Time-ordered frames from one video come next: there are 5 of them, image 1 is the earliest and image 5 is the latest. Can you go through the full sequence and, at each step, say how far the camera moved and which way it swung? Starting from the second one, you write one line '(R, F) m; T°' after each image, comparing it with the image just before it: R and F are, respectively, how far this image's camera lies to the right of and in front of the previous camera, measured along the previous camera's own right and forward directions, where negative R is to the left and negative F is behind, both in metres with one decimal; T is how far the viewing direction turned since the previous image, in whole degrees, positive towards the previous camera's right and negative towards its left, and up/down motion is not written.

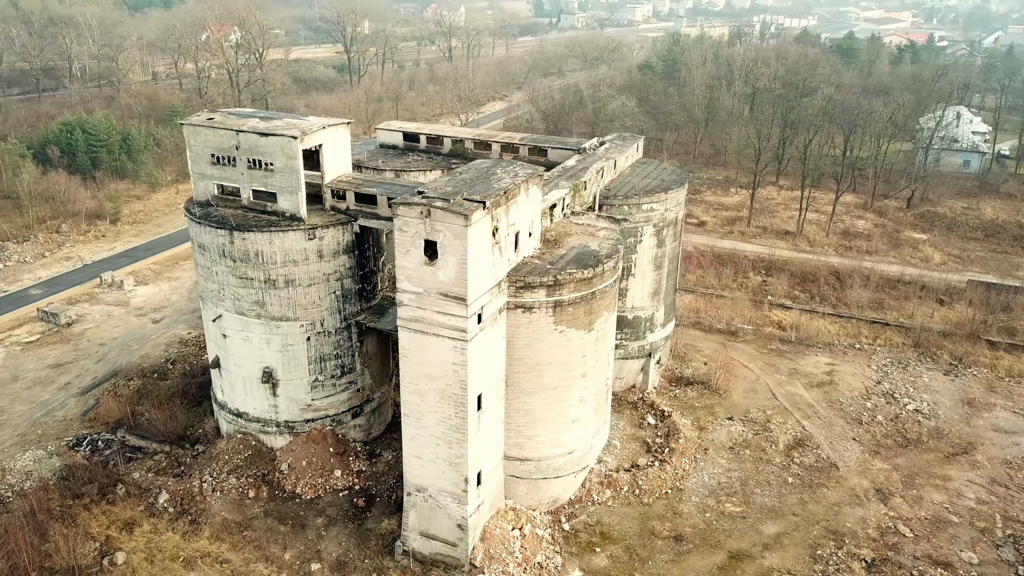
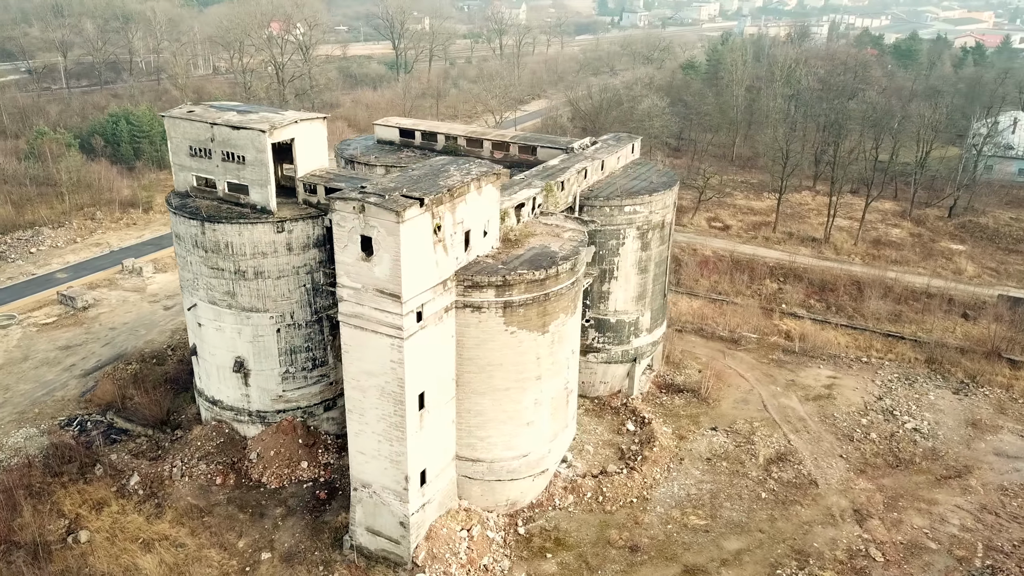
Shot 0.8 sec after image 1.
(+2.2, +0.3) m; -5°
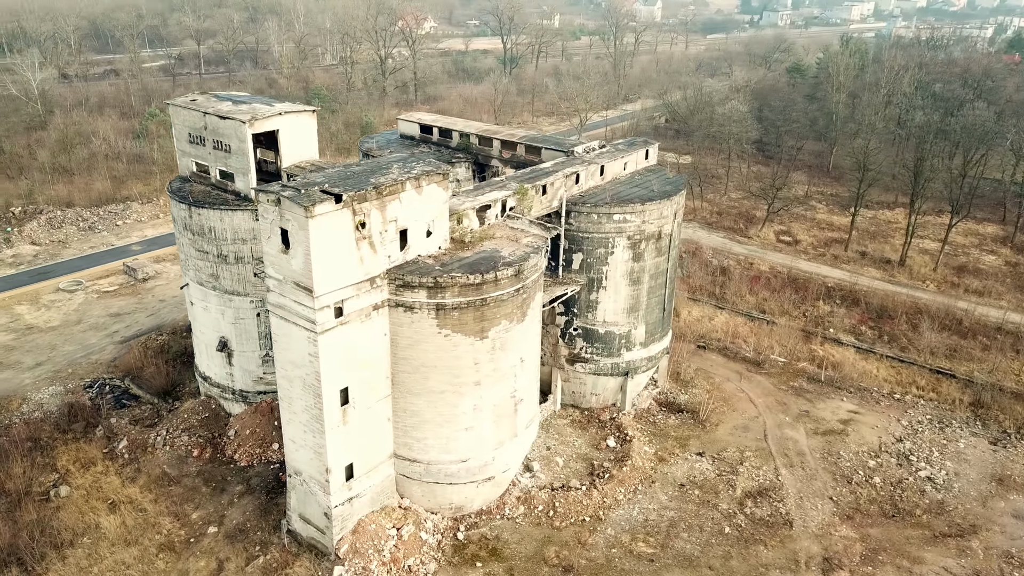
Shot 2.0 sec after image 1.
(+3.8, +0.6) m; -10°
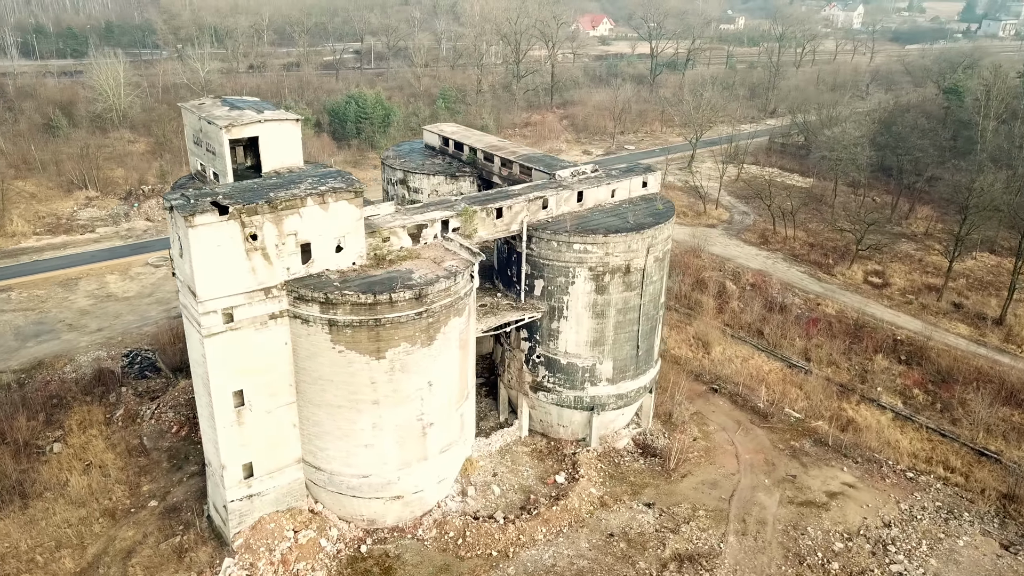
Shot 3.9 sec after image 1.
(+5.4, +1.0) m; -13°
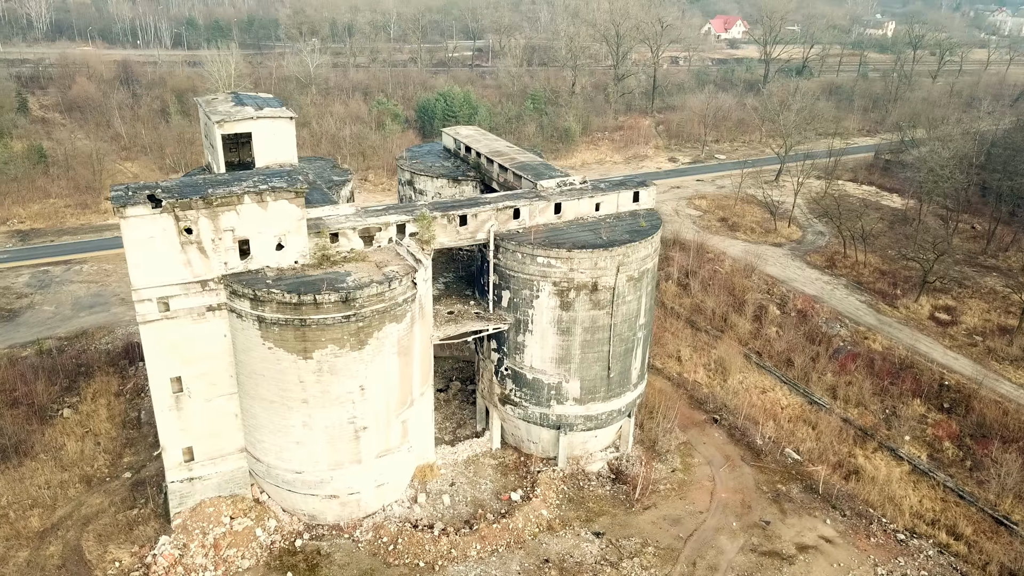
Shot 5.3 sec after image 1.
(+4.0, +0.8) m; -10°
